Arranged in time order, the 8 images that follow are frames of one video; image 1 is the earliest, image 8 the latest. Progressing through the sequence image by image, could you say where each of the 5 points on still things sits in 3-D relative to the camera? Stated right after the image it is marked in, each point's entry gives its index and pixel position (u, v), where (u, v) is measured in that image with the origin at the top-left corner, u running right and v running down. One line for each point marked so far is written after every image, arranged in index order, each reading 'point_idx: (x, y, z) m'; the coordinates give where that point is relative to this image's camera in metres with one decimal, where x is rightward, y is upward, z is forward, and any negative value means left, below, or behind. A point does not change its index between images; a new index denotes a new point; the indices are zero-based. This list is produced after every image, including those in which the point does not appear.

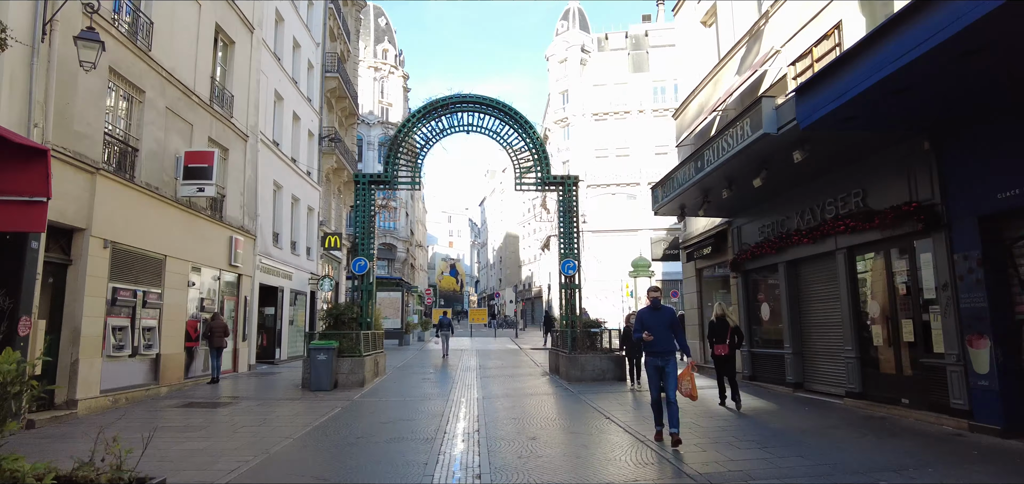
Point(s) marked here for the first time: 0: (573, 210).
0: (+1.6, +0.8, +15.6) m
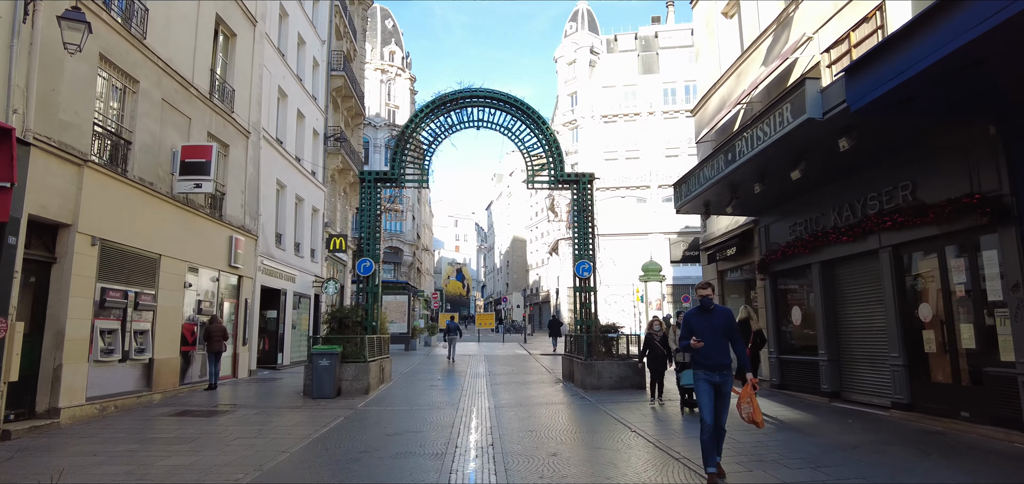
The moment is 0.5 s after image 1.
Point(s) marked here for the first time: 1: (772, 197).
0: (+1.9, +0.8, +14.9) m
1: (+4.6, +0.8, +10.7) m
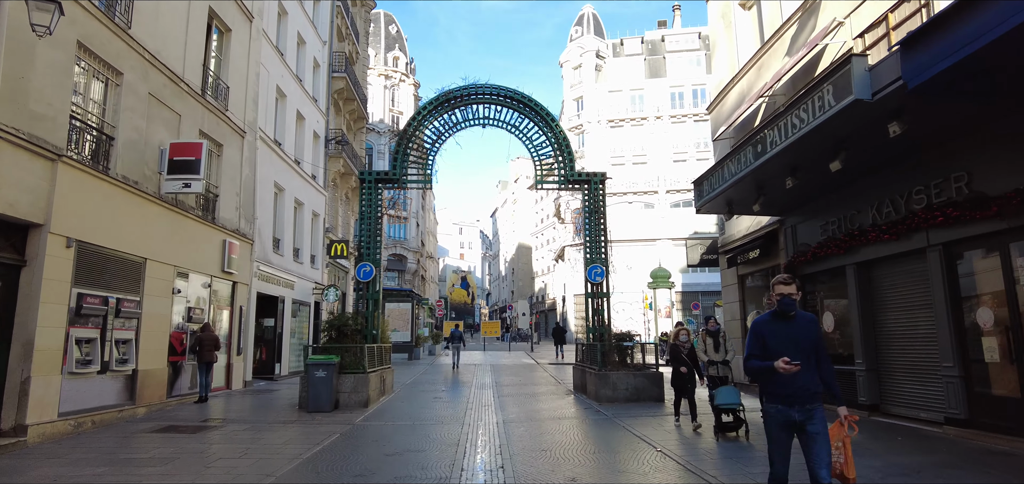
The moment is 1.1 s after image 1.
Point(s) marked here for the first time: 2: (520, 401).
0: (+2.1, +0.8, +14.2) m
1: (+4.7, +0.8, +9.9) m
2: (+0.2, -3.4, +12.8) m
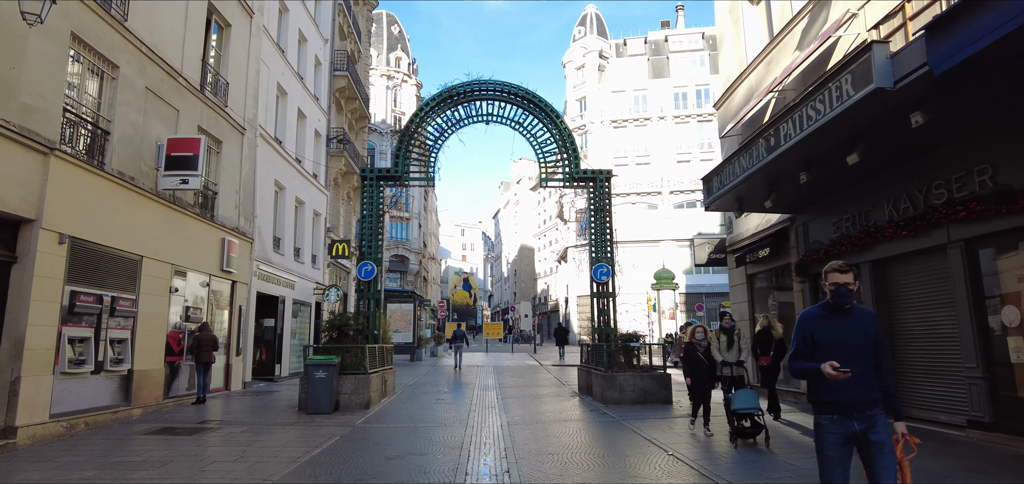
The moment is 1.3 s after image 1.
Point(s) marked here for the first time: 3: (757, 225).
0: (+2.2, +0.8, +13.9) m
1: (+4.8, +0.8, +9.6) m
2: (+0.3, -3.3, +12.5) m
3: (+5.3, +0.4, +13.2) m
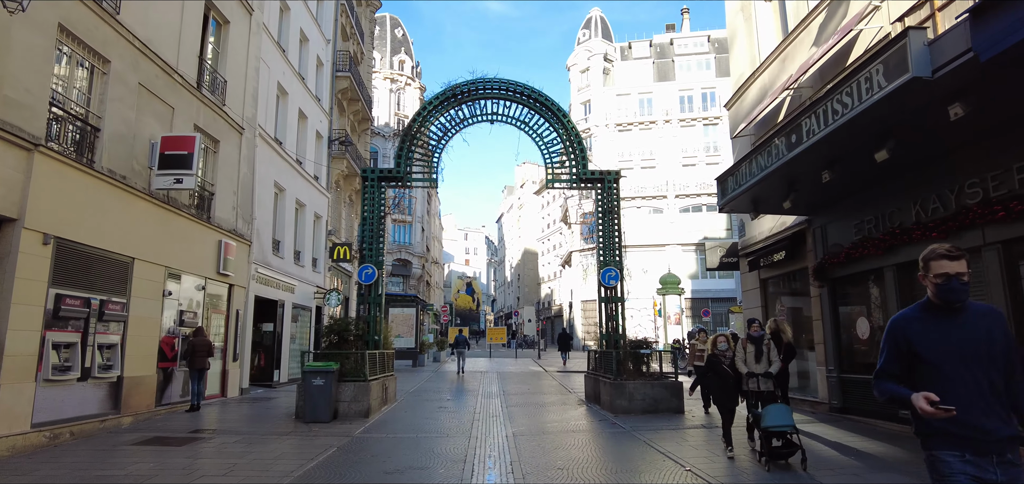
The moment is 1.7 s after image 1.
0: (+2.3, +0.7, +13.5) m
1: (+4.9, +0.8, +9.2) m
2: (+0.4, -3.4, +12.1) m
3: (+5.4, +0.3, +12.7) m
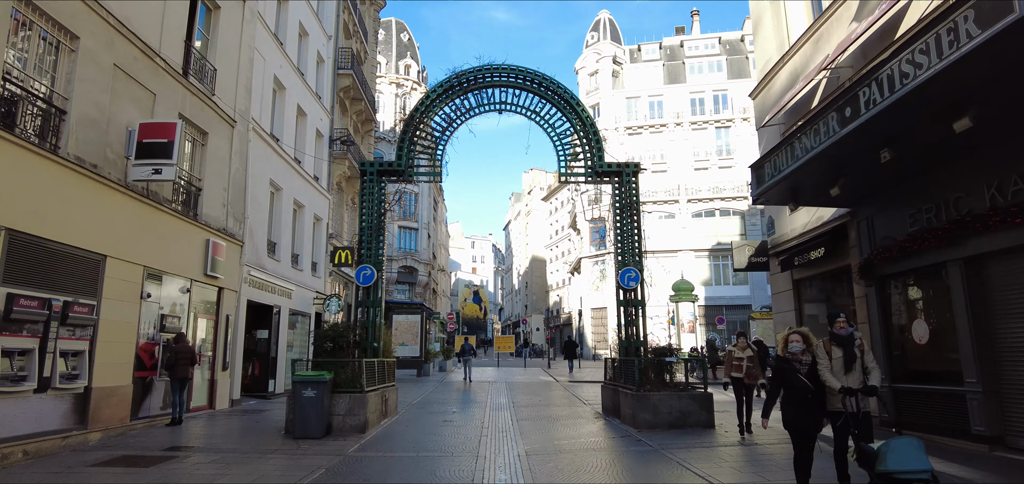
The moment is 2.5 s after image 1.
0: (+2.5, +0.8, +12.4) m
1: (+5.1, +0.9, +8.1) m
2: (+0.6, -3.3, +11.0) m
3: (+5.6, +0.4, +11.6) m
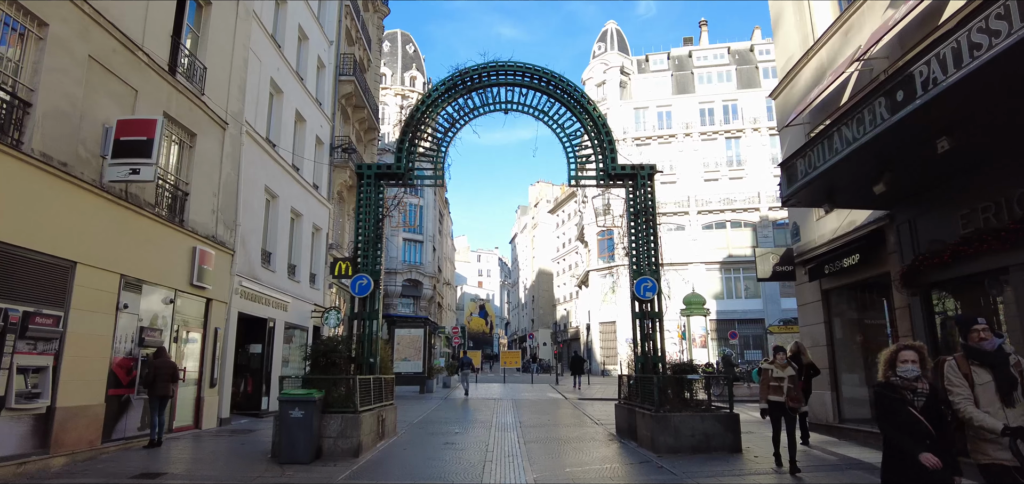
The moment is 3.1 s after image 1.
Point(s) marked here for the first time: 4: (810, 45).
0: (+2.6, +0.6, +11.6) m
1: (+5.1, +0.9, +7.3) m
2: (+0.7, -3.4, +10.1) m
3: (+5.7, +0.2, +10.8) m
4: (+5.9, +4.0, +12.2) m
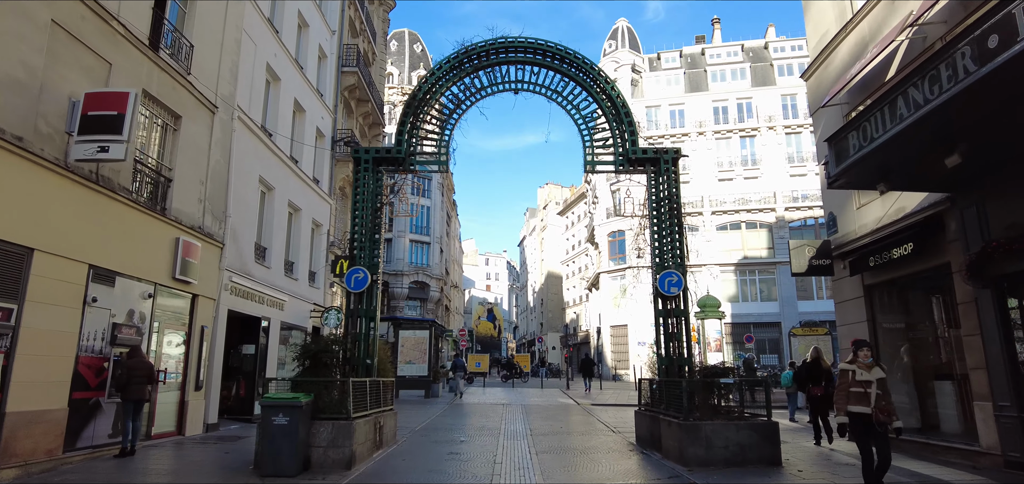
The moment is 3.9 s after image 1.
0: (+2.8, +0.8, +10.6) m
1: (+5.3, +1.1, +6.2) m
2: (+0.8, -3.3, +9.1) m
3: (+5.9, +0.4, +9.7) m
4: (+6.1, +4.1, +11.1) m
